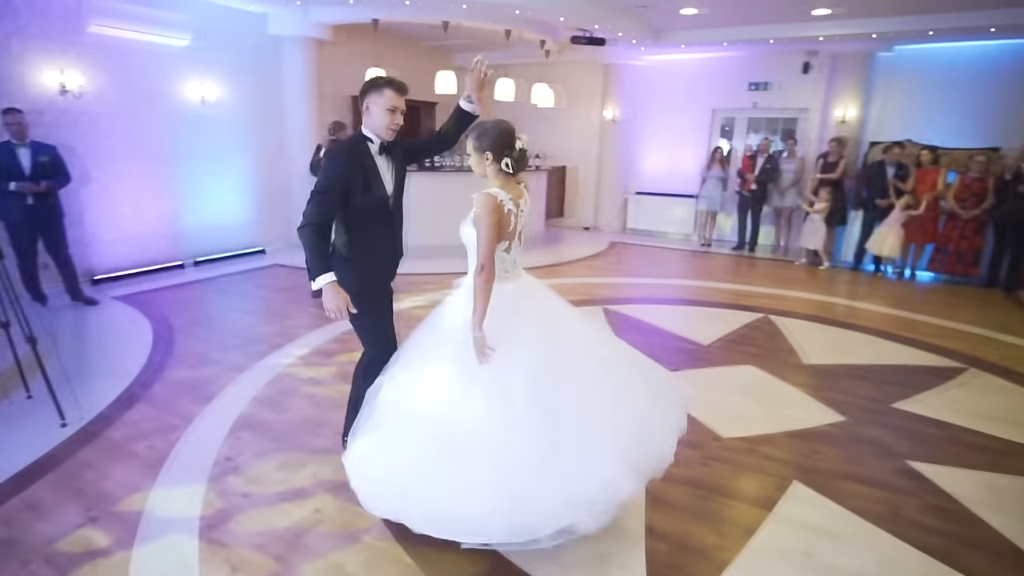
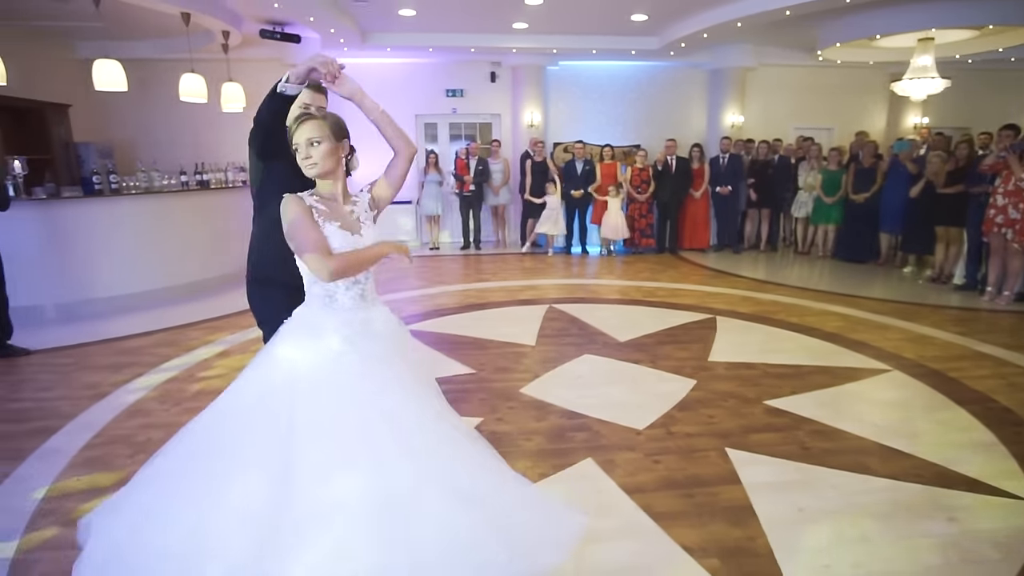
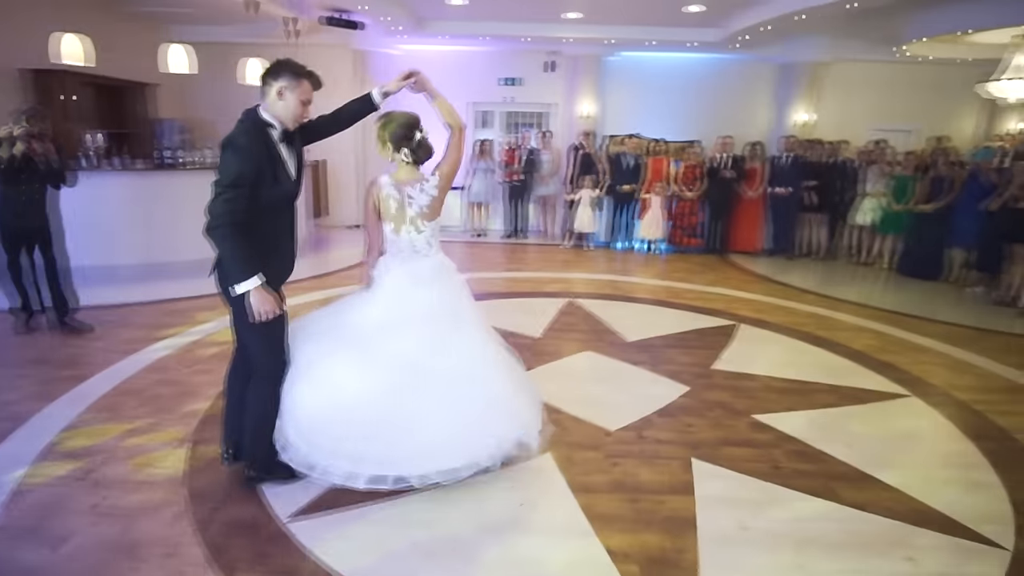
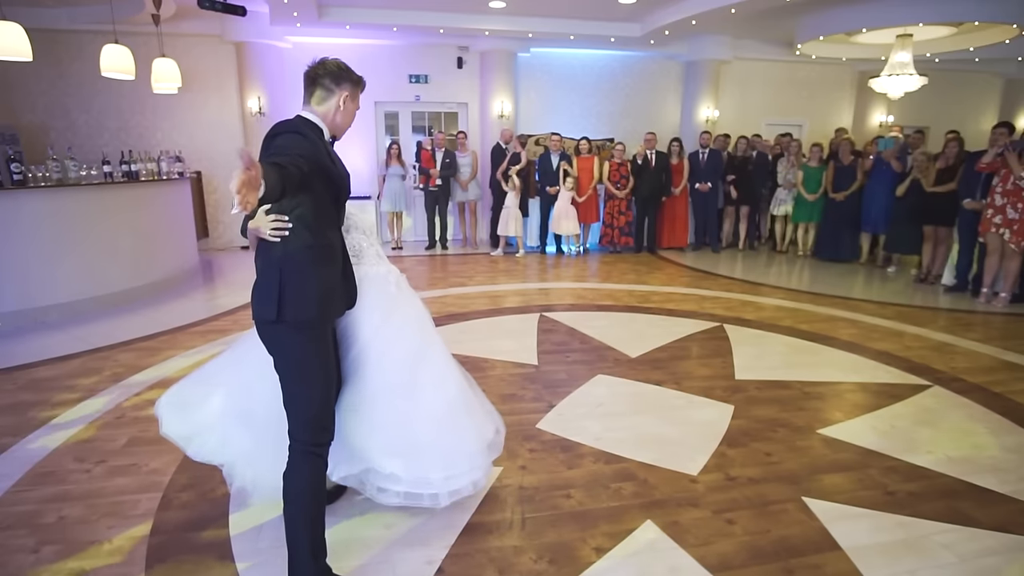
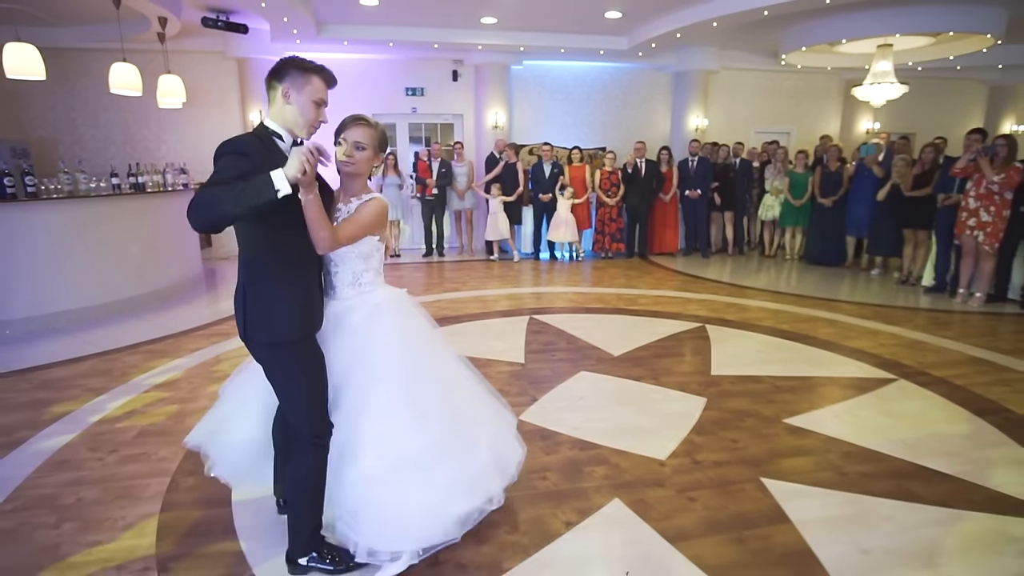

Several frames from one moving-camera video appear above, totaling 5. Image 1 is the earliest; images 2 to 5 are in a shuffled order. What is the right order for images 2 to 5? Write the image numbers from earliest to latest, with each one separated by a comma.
3, 4, 5, 2
